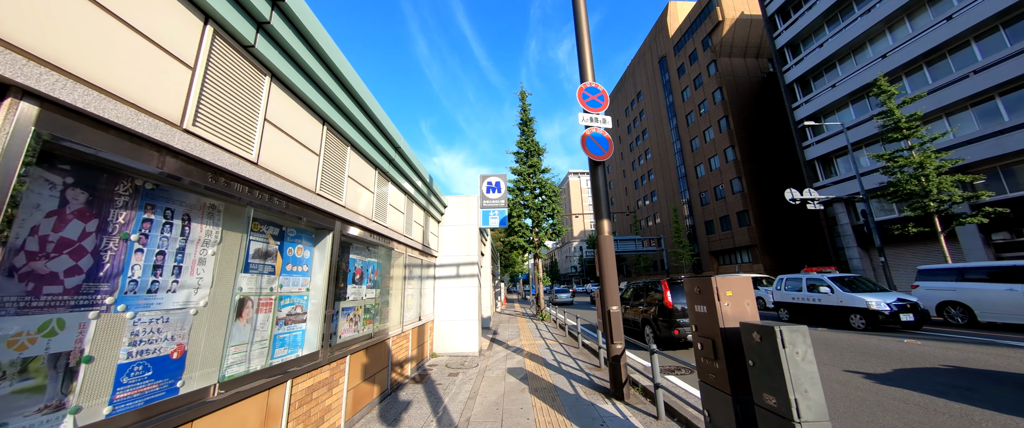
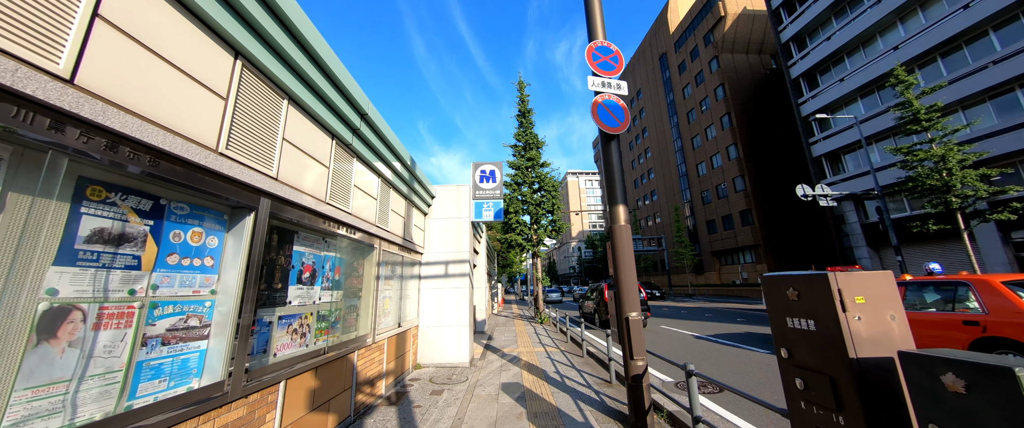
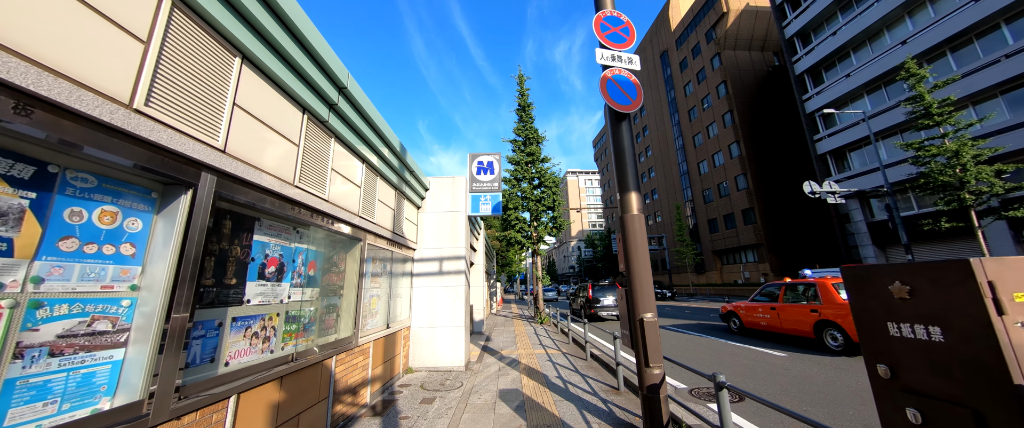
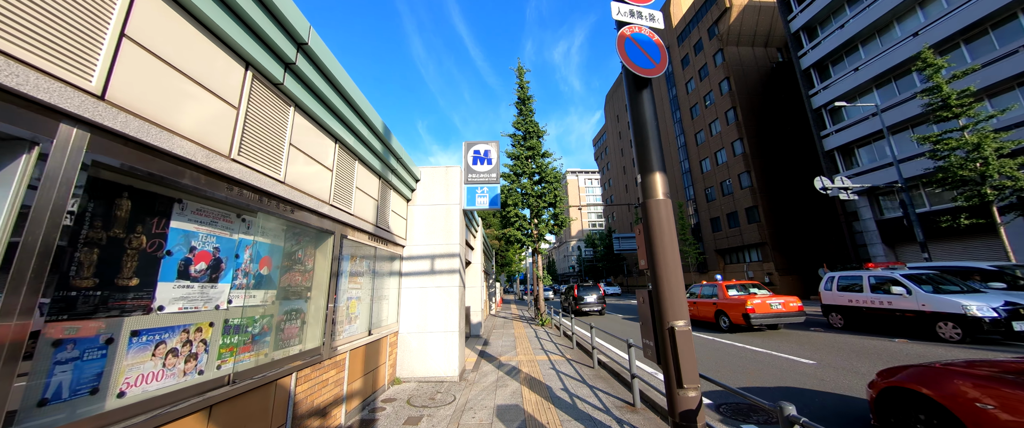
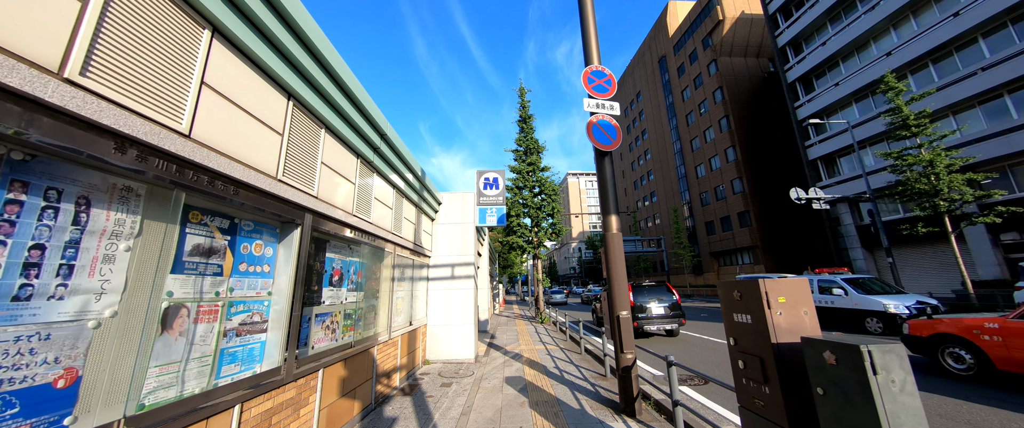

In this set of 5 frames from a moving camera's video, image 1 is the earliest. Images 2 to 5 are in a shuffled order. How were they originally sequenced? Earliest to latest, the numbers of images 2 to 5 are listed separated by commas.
5, 2, 3, 4
